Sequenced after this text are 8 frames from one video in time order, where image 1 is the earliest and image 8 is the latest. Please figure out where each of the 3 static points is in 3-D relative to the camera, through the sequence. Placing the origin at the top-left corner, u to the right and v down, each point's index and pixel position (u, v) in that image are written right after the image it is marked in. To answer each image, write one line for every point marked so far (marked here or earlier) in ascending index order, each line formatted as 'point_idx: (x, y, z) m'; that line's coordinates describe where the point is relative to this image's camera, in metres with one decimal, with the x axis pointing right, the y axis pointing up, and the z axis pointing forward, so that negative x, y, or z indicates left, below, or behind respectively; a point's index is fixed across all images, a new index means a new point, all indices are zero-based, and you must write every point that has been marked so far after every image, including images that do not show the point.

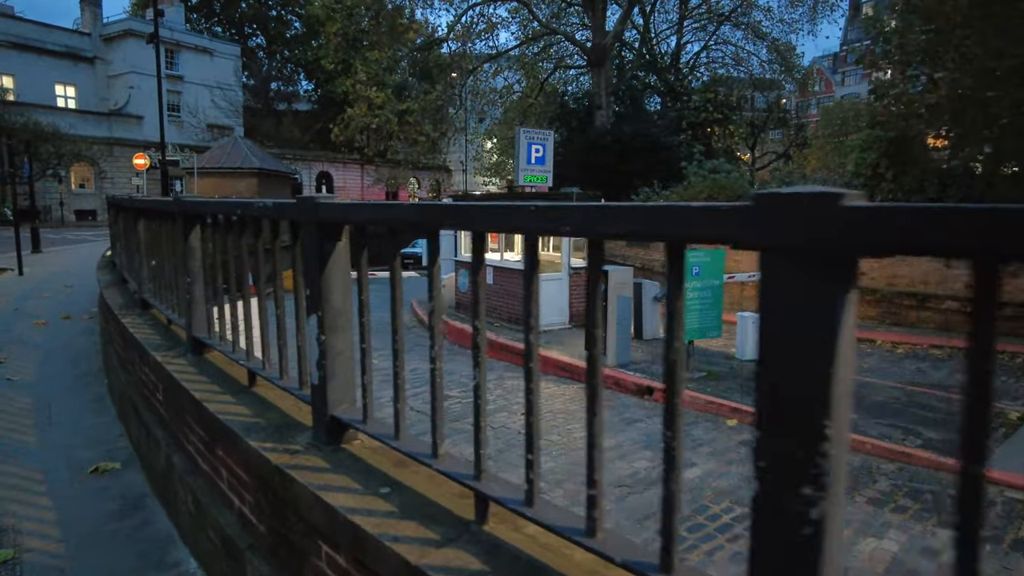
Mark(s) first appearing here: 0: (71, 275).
0: (-8.2, +0.2, +12.0) m
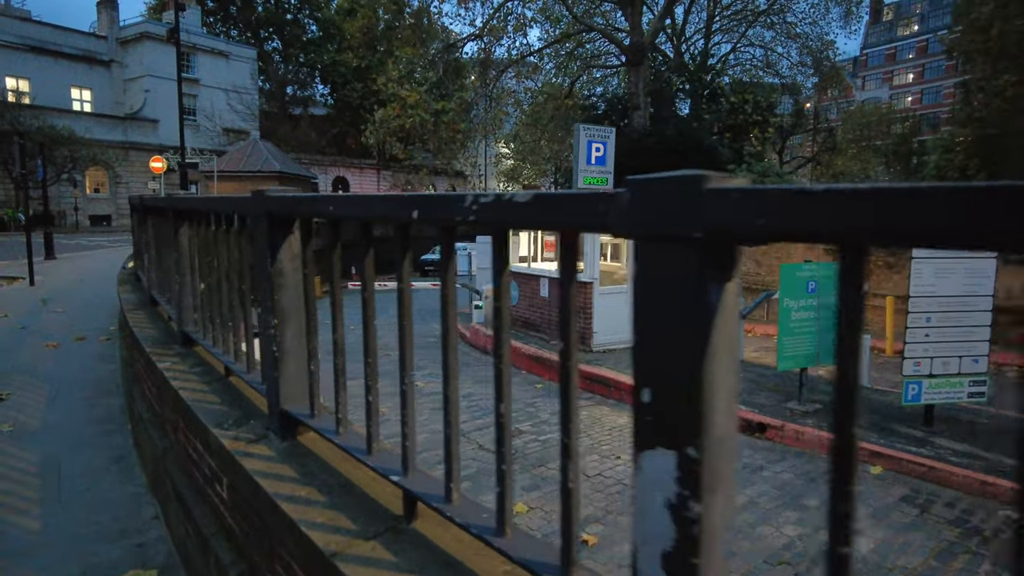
0: (-7.5, 0.0, +11.3) m
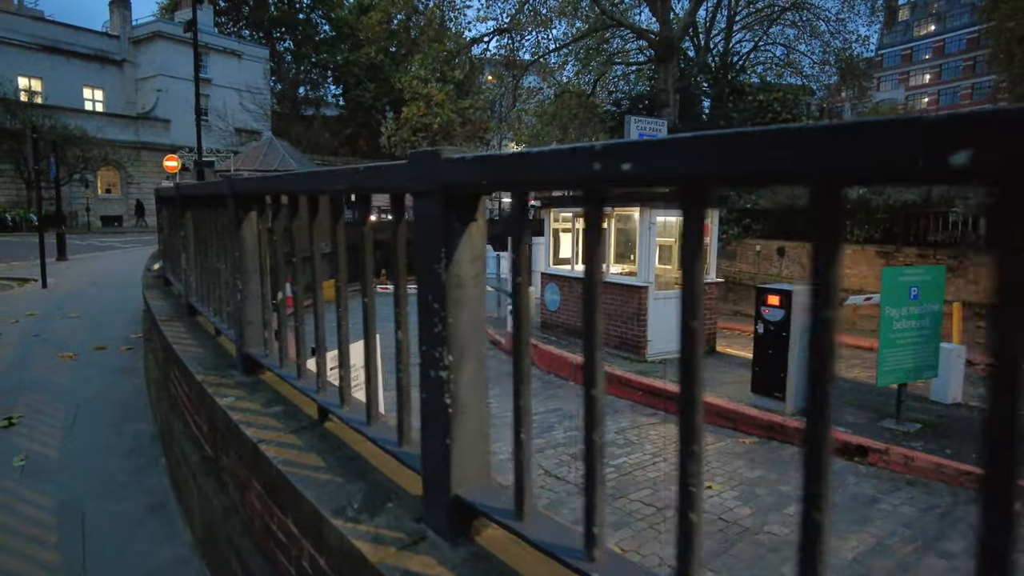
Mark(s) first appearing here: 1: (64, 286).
0: (-7.0, 0.0, +10.9) m
1: (-7.5, 0.0, +10.8) m
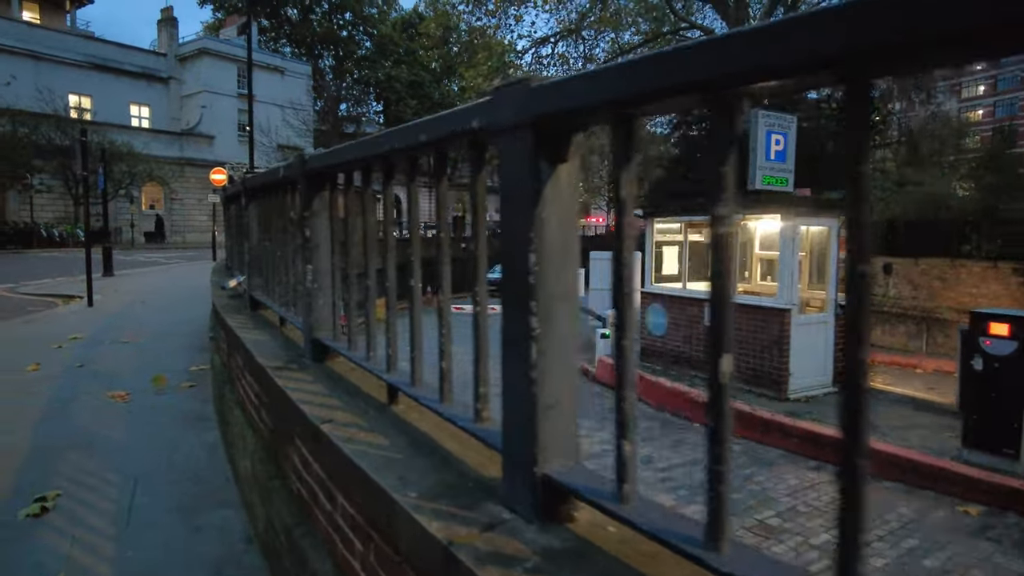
0: (-5.8, -0.3, +10.3) m
1: (-6.3, -0.3, +10.2) m
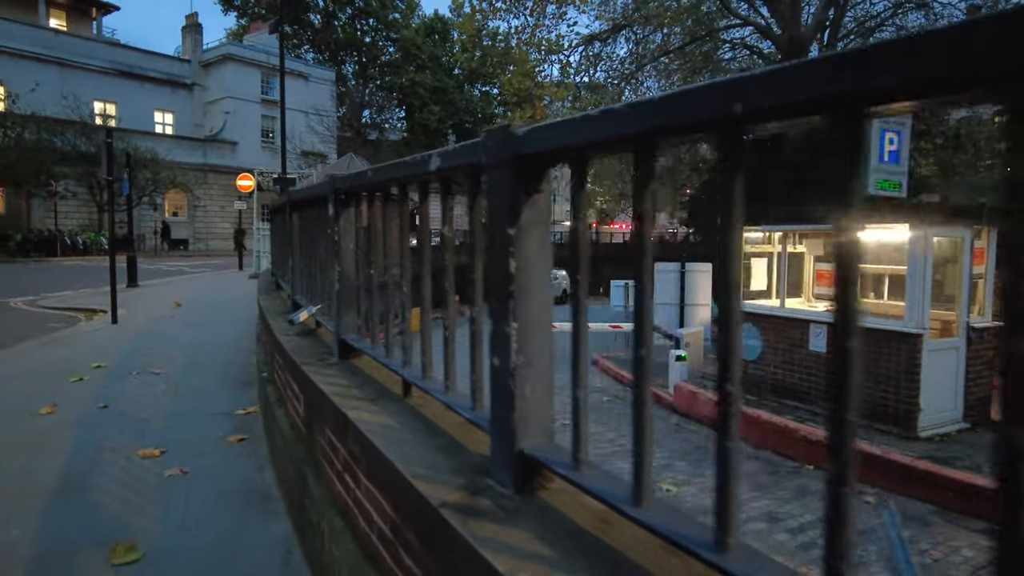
0: (-5.1, -0.5, +9.7) m
1: (-5.6, -0.4, +9.7) m
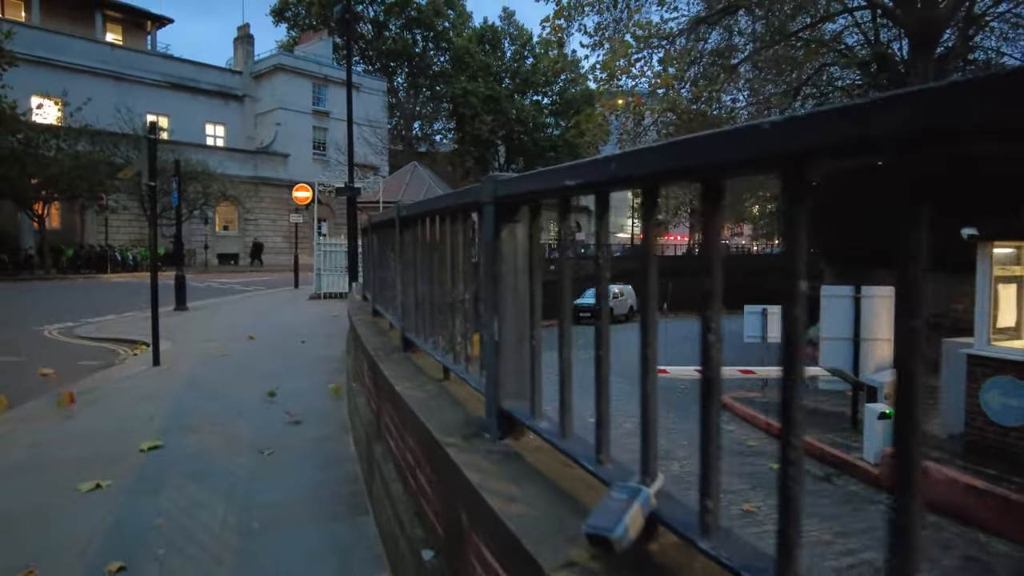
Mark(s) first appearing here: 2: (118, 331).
0: (-3.8, -0.8, +8.5) m
1: (-4.3, -0.8, +8.5) m
2: (-6.4, -0.7, +10.6) m
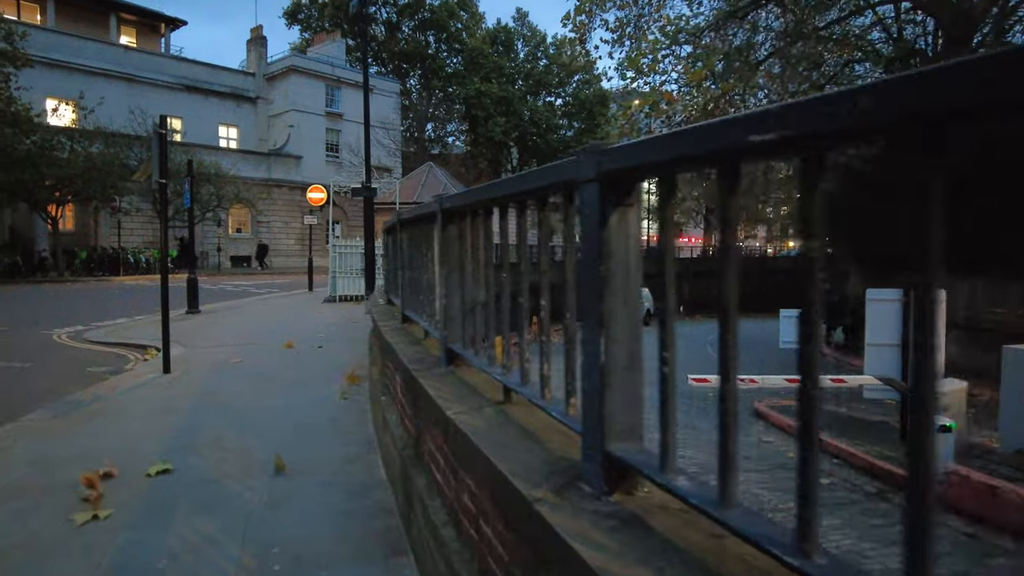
0: (-3.5, -0.8, +8.3) m
1: (-4.0, -0.8, +8.3) m
2: (-6.1, -0.8, +10.4) m
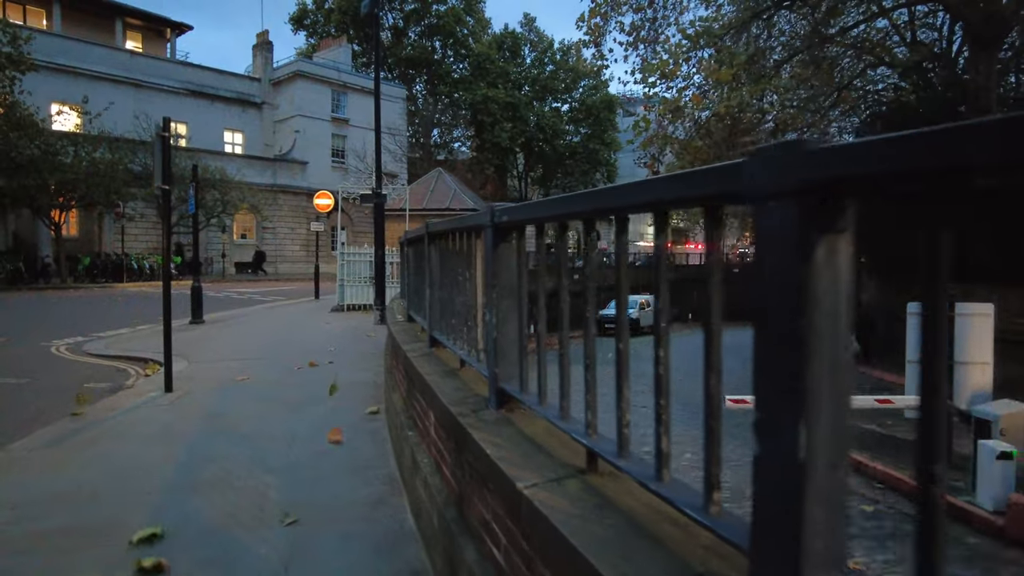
0: (-3.3, -0.9, +8.0) m
1: (-3.8, -0.9, +8.0) m
2: (-5.9, -0.9, +10.1) m
